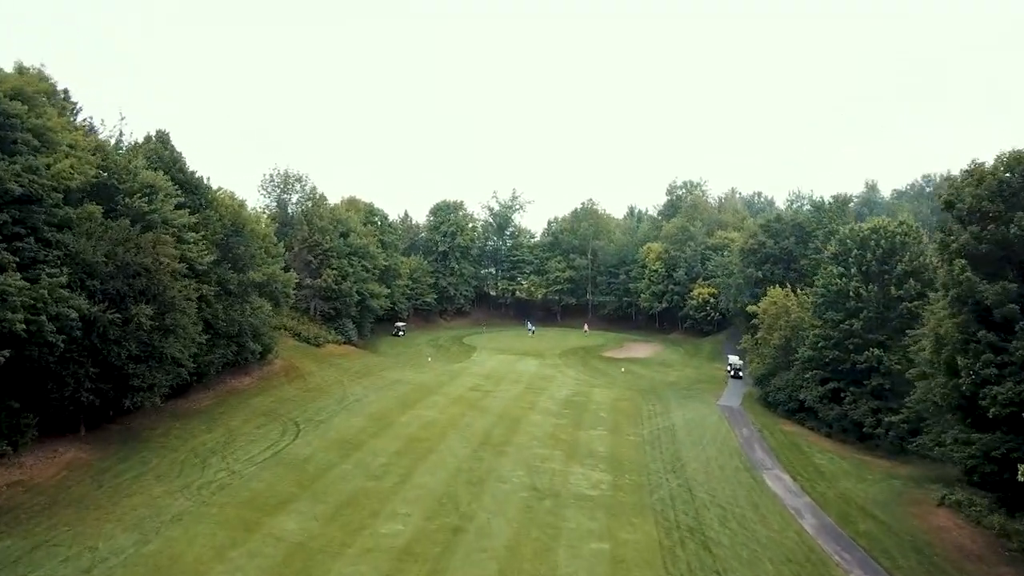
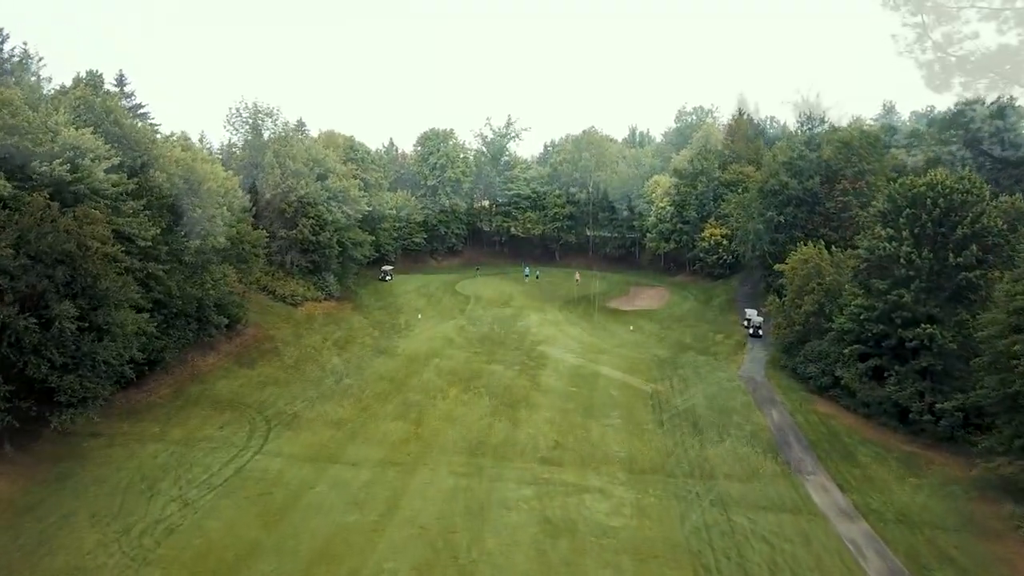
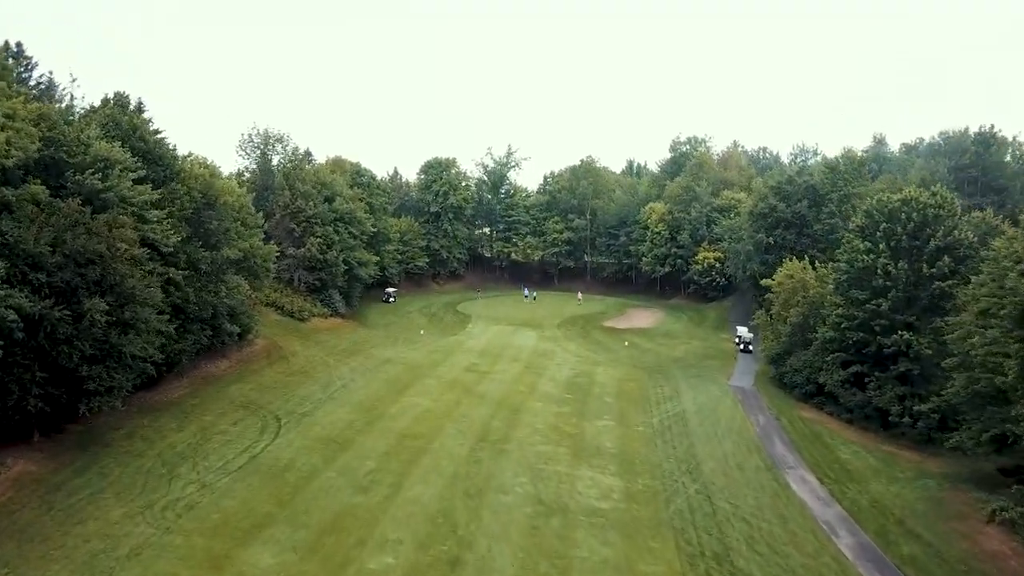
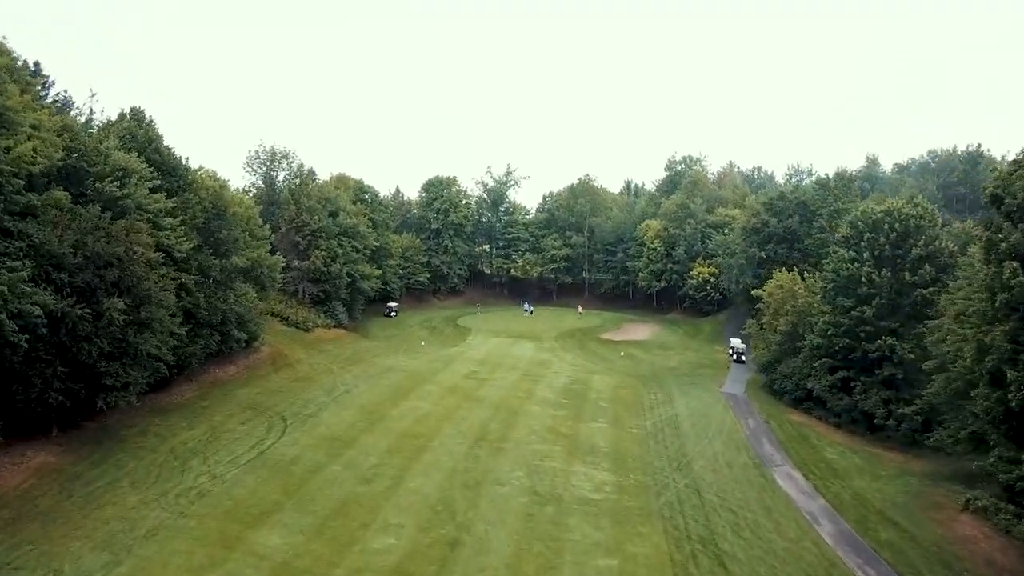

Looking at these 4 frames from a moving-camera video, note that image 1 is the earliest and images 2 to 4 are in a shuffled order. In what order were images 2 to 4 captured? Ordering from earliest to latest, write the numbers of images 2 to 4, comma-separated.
4, 3, 2
